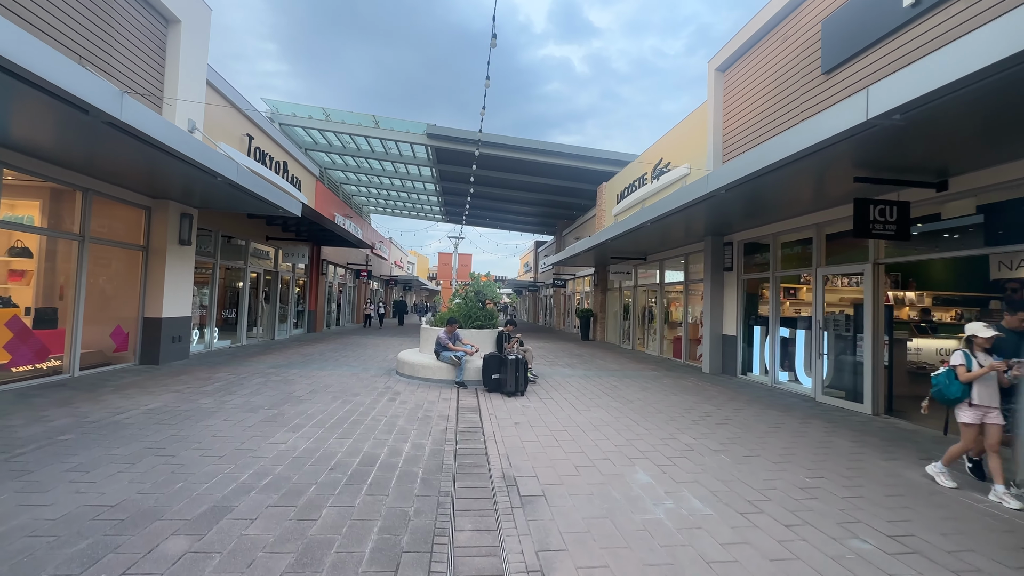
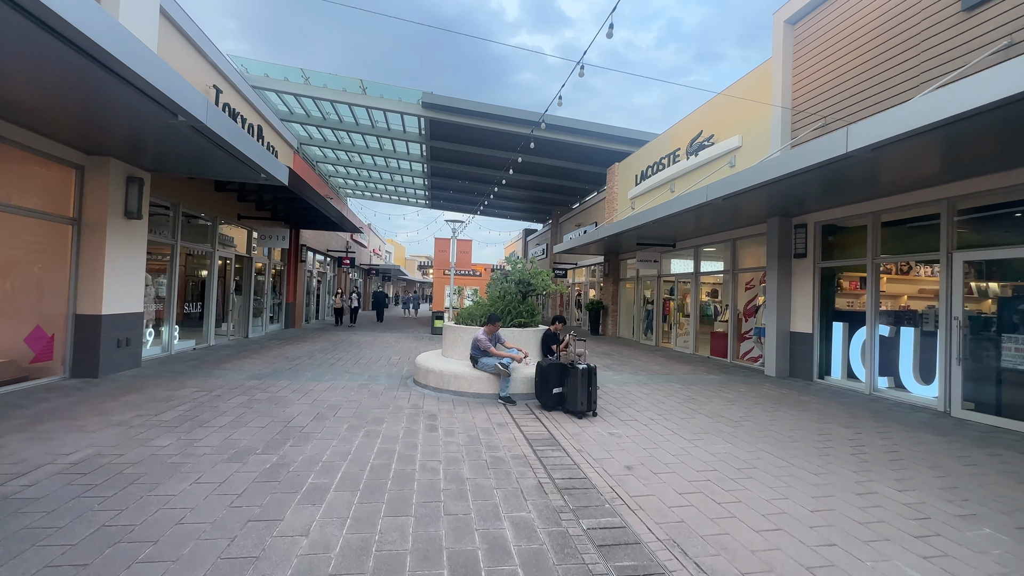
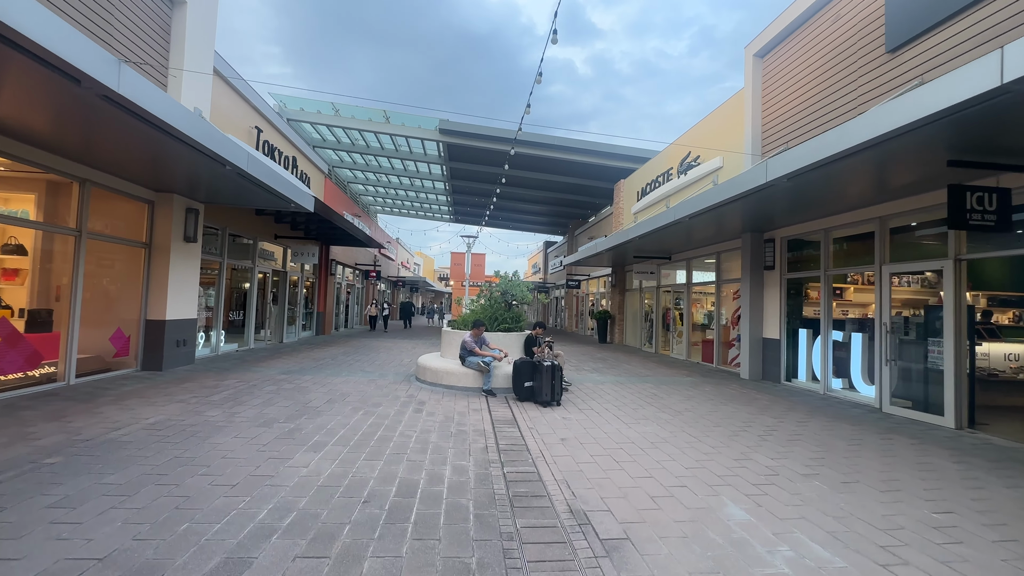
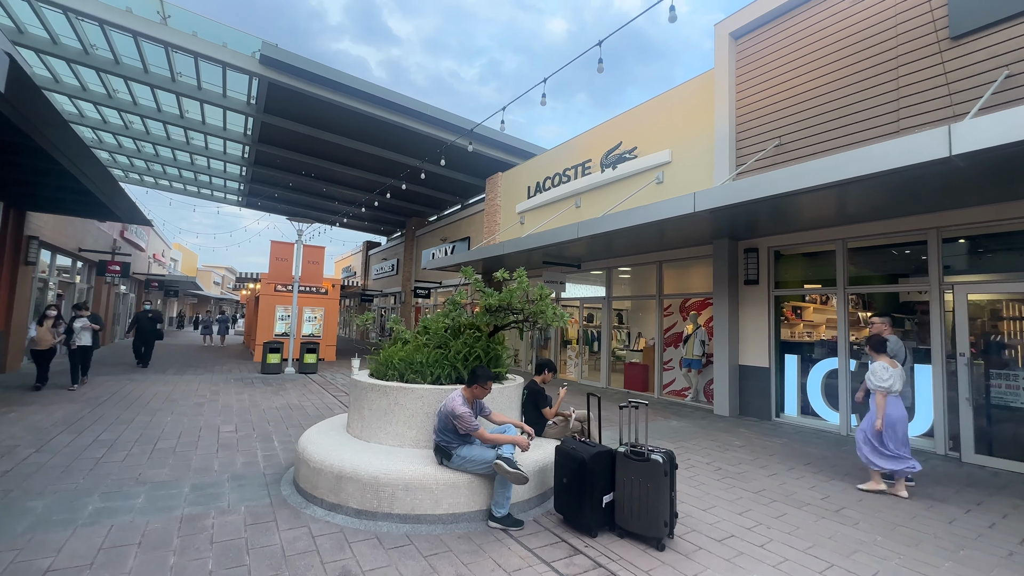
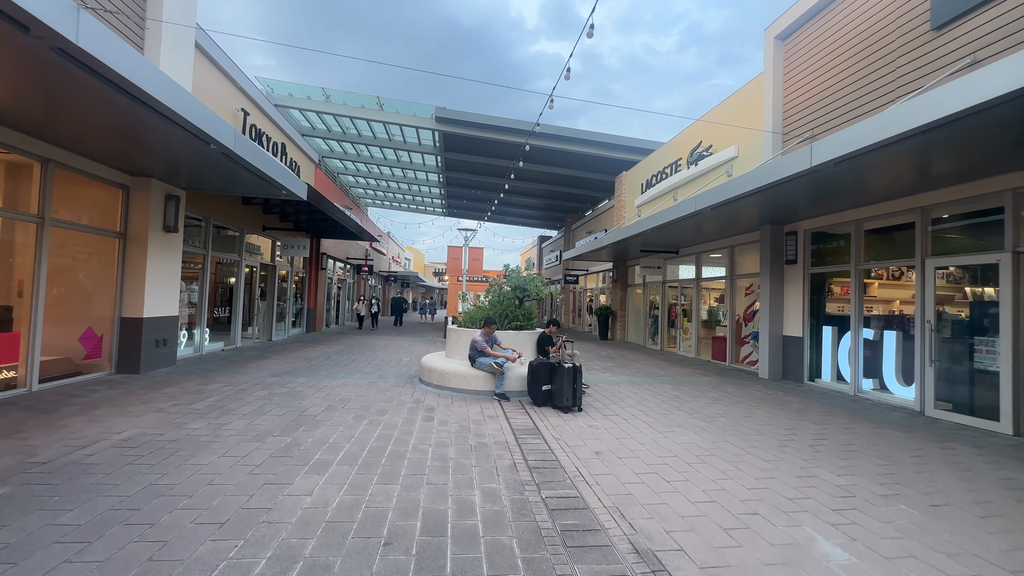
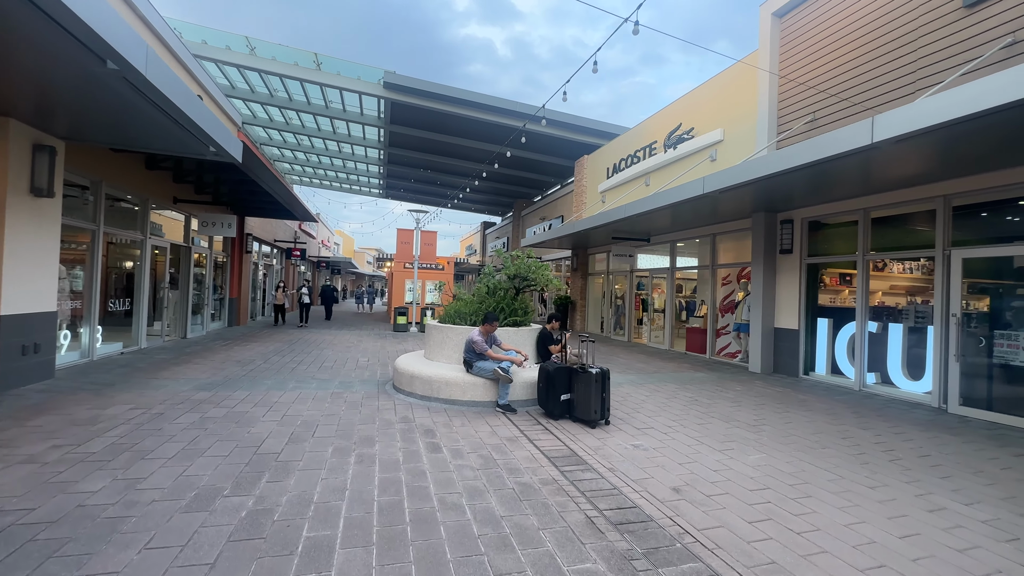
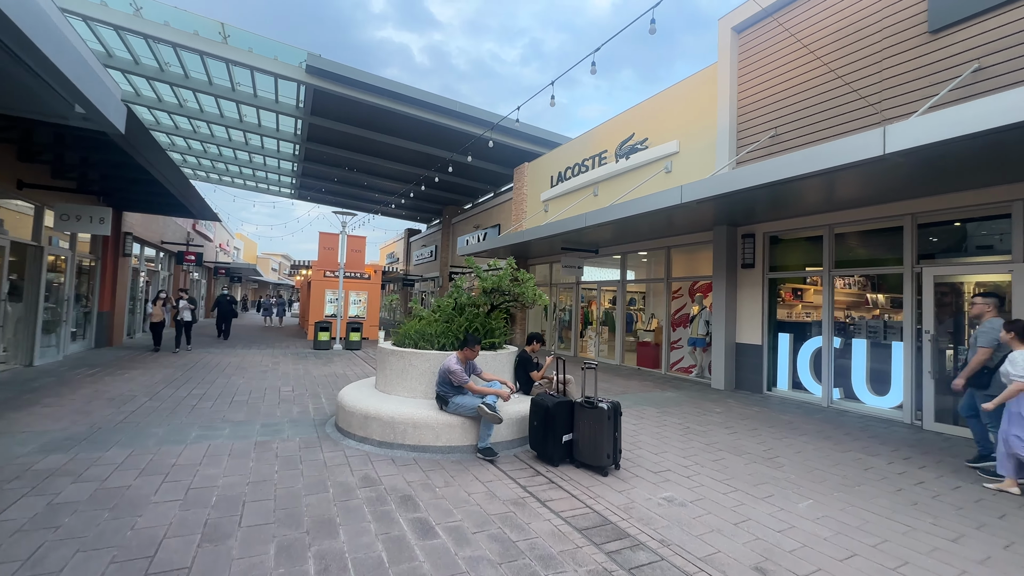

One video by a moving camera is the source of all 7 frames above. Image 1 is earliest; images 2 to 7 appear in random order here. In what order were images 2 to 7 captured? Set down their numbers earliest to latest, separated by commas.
3, 5, 2, 6, 7, 4
